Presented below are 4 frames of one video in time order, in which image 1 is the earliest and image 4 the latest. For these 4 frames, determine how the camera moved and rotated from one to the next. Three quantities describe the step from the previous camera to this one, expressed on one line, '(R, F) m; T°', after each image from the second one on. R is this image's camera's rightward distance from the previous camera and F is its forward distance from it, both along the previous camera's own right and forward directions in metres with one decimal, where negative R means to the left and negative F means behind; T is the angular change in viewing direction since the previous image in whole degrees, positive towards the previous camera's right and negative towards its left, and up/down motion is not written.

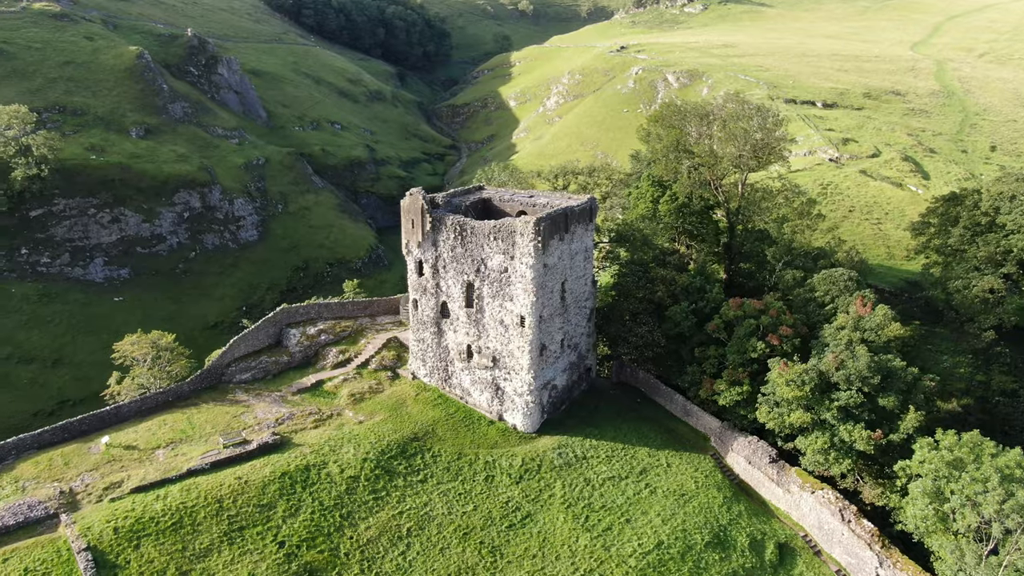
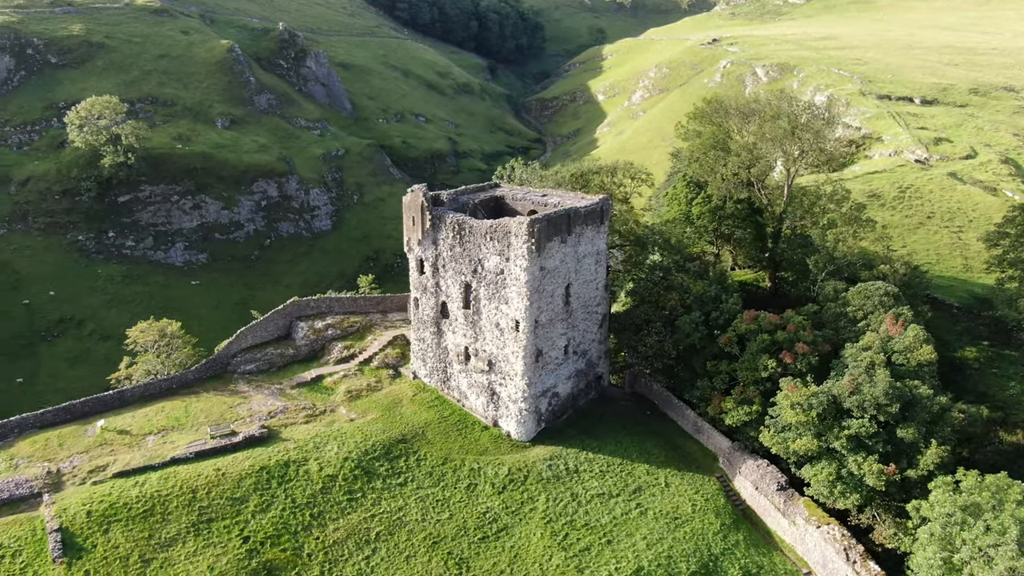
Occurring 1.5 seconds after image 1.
(+4.3, +1.5) m; -7°
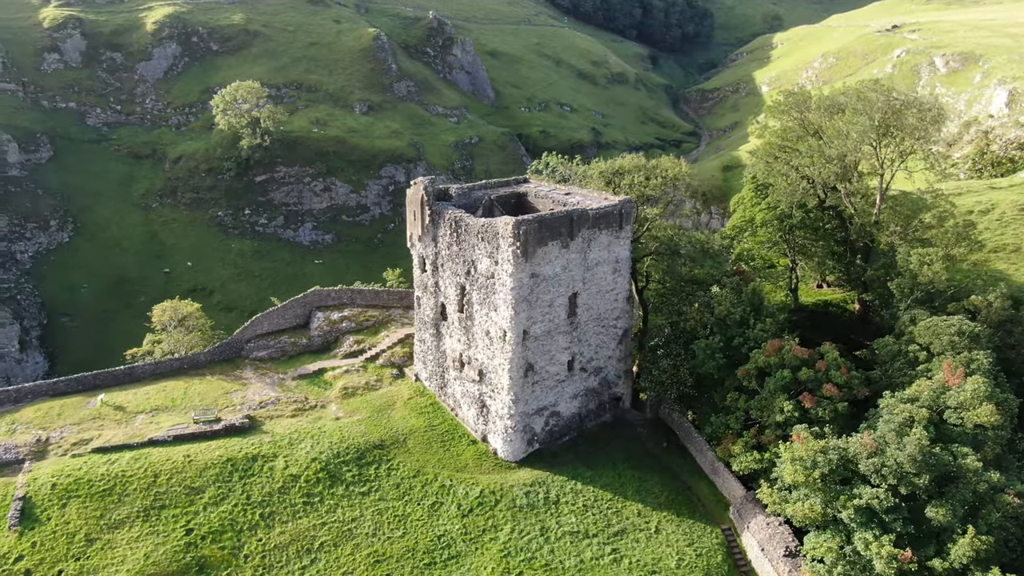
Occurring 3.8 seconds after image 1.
(+6.8, +3.6) m; -13°
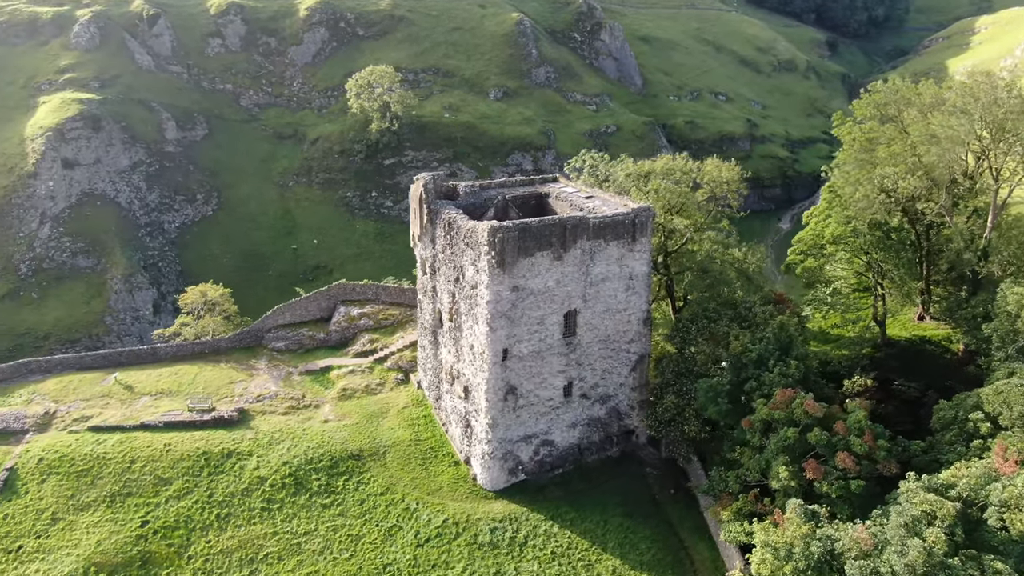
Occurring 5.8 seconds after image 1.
(+6.3, +3.7) m; -13°
